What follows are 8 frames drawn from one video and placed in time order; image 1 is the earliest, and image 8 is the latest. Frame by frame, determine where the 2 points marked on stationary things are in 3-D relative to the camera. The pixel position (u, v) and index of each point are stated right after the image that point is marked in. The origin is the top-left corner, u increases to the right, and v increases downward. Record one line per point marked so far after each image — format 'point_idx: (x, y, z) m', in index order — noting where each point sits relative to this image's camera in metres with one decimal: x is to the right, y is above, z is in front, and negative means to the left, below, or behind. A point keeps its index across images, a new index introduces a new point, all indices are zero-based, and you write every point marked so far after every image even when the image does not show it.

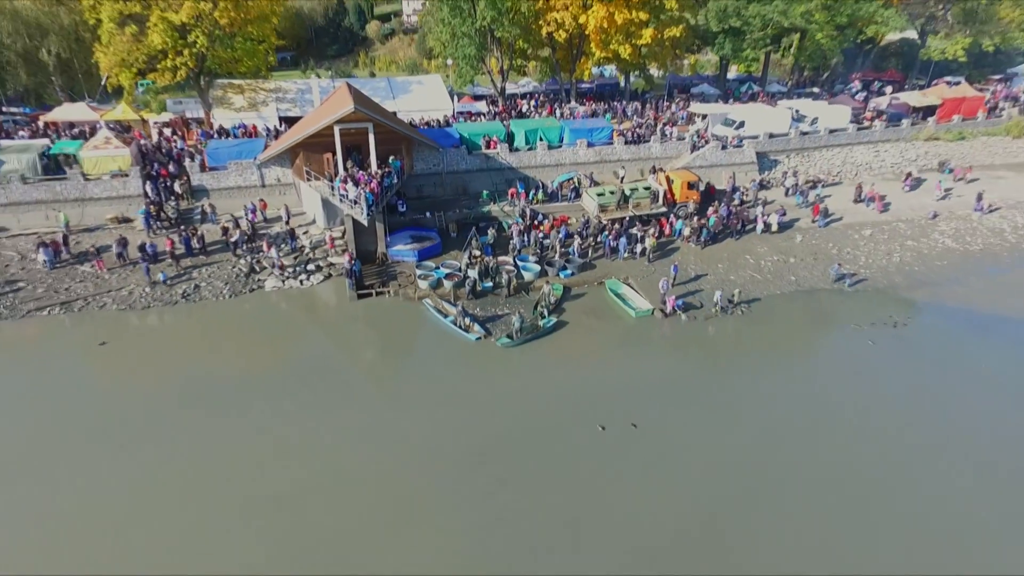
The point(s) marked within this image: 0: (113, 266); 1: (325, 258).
0: (-11.7, +0.7, +18.9) m
1: (-5.8, +1.0, +20.0) m
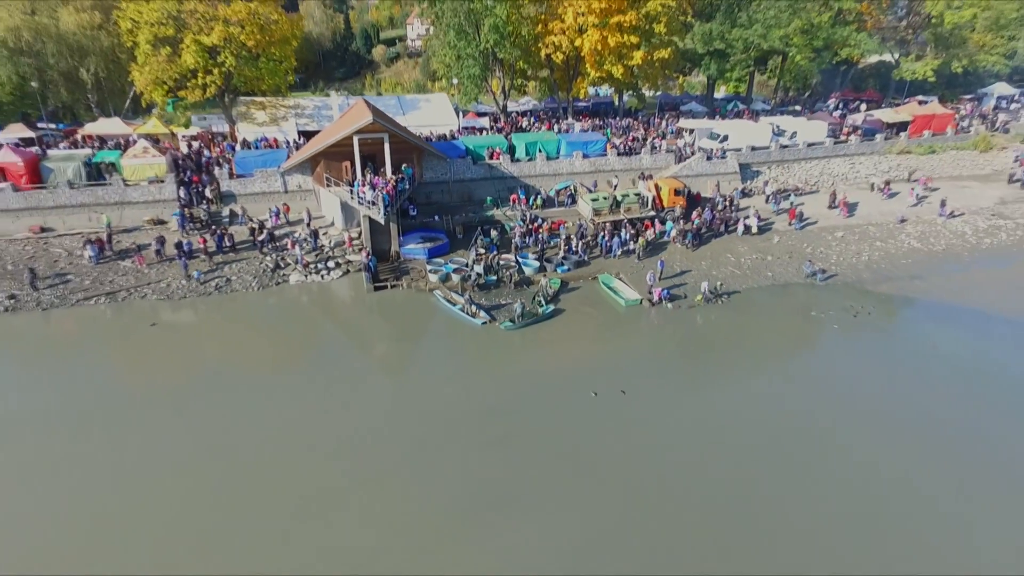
0: (-11.6, +0.9, +20.8) m
1: (-5.7, +1.2, +21.8) m
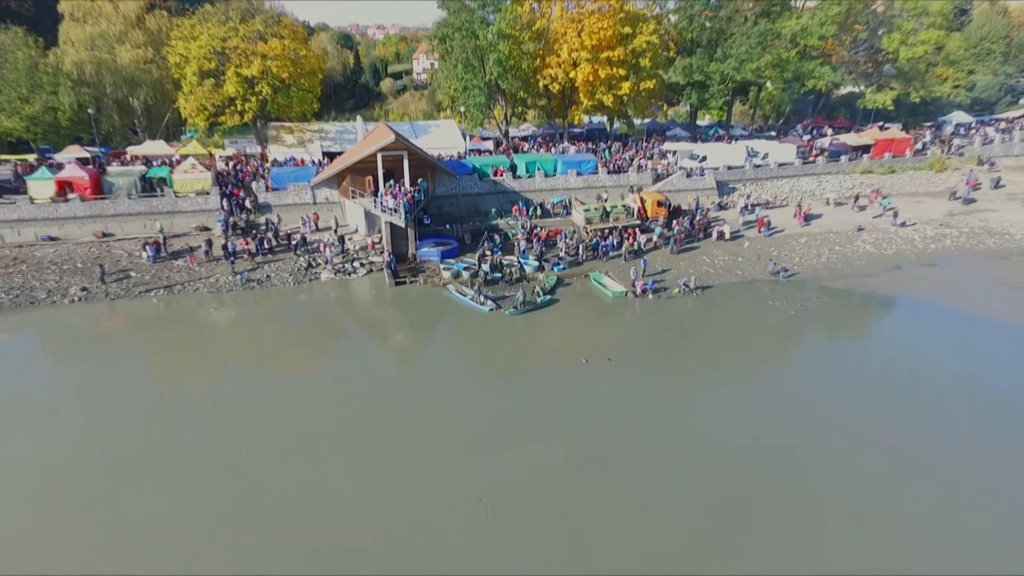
0: (-11.5, +1.0, +23.8) m
1: (-5.6, +1.2, +24.9) m
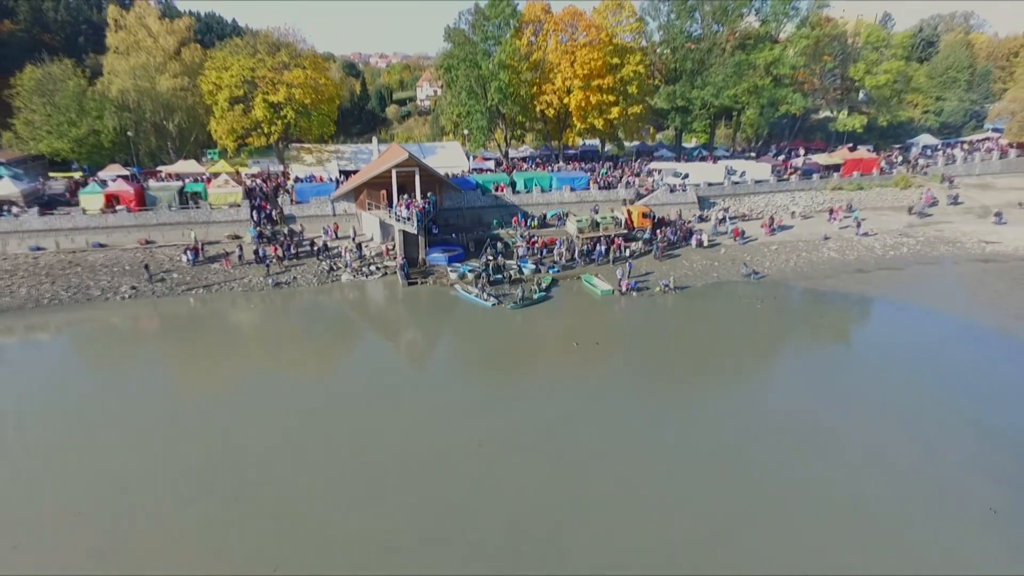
0: (-11.5, +1.0, +26.7) m
1: (-5.6, +1.2, +27.8) m
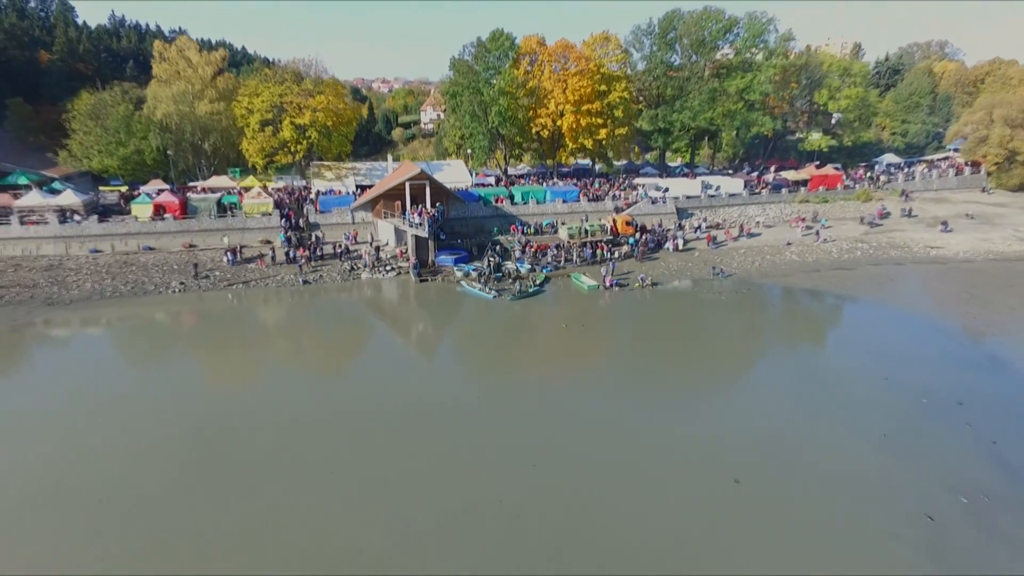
0: (-11.6, +1.1, +30.4) m
1: (-5.7, +1.2, +31.5) m
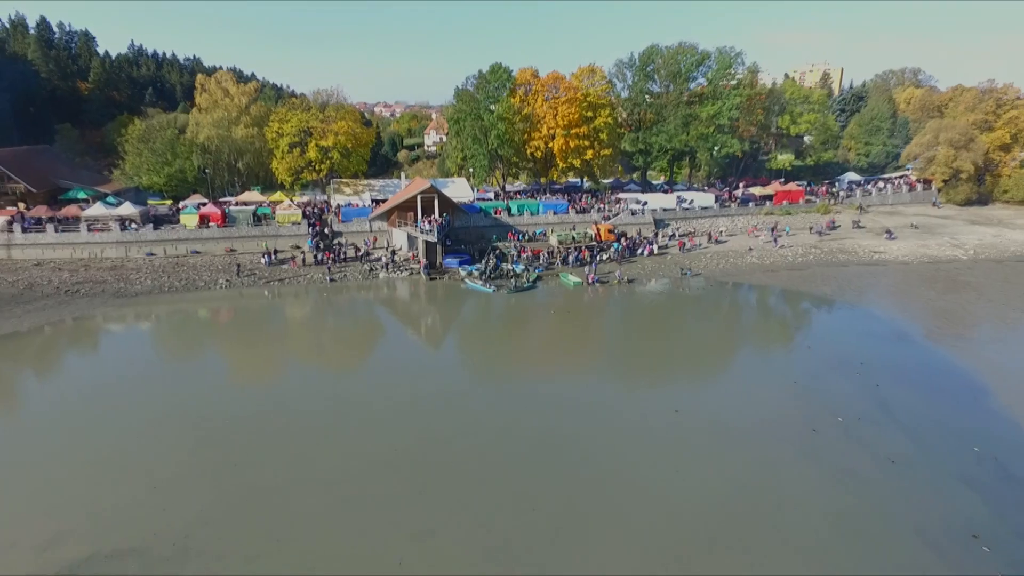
0: (-11.8, +1.2, +35.3) m
1: (-5.9, +1.3, +36.4) m
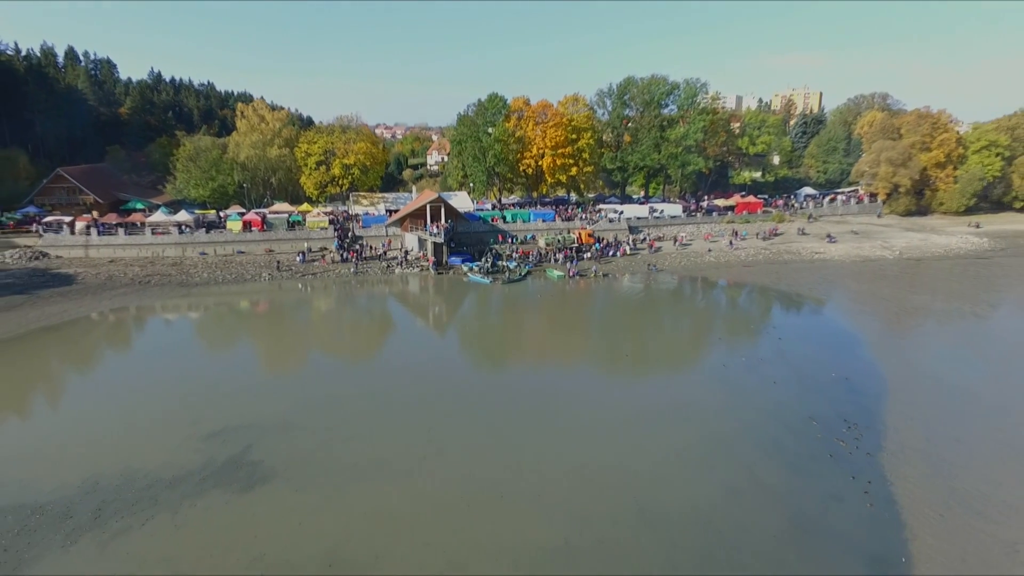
0: (-12.2, +1.6, +42.0) m
1: (-6.3, +1.7, +43.1) m
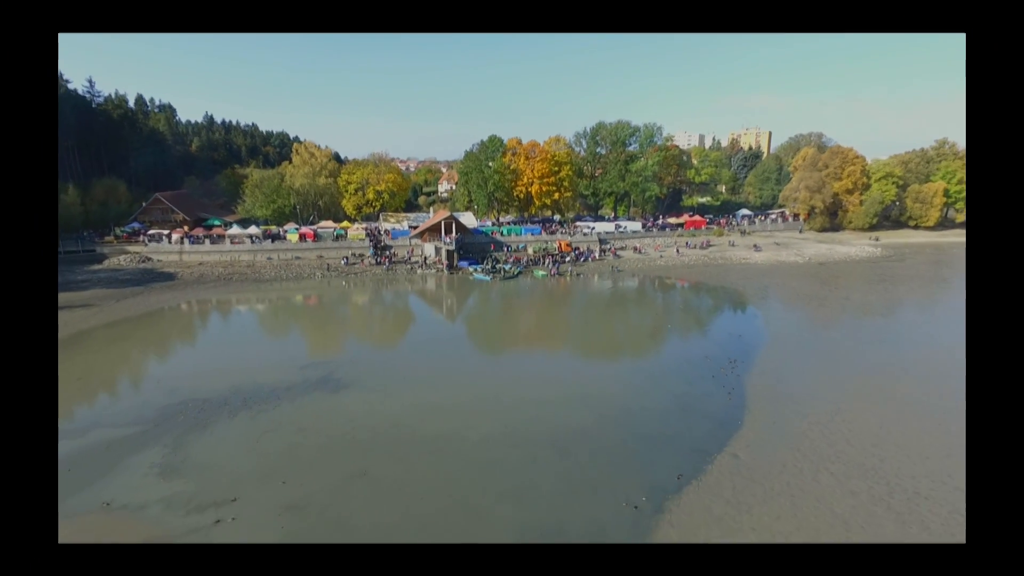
0: (-12.6, +1.9, +54.7) m
1: (-6.7, +1.9, +55.8) m
